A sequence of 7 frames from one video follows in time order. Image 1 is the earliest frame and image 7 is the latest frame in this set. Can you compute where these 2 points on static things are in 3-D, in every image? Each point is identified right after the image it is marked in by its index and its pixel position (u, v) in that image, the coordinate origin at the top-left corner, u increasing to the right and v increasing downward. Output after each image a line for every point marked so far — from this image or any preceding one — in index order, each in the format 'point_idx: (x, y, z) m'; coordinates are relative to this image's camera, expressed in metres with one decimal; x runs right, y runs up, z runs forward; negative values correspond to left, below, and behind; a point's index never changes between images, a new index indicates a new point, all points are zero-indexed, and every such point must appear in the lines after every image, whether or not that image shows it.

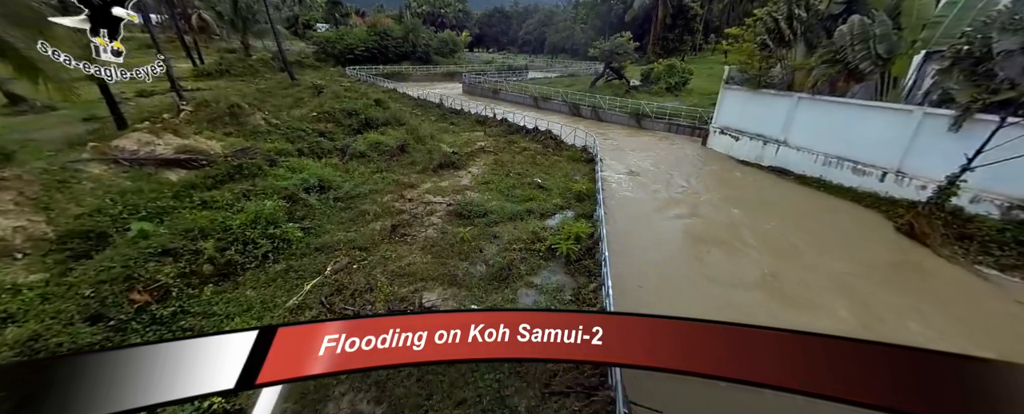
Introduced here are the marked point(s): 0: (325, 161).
0: (-5.9, +1.5, +11.1) m
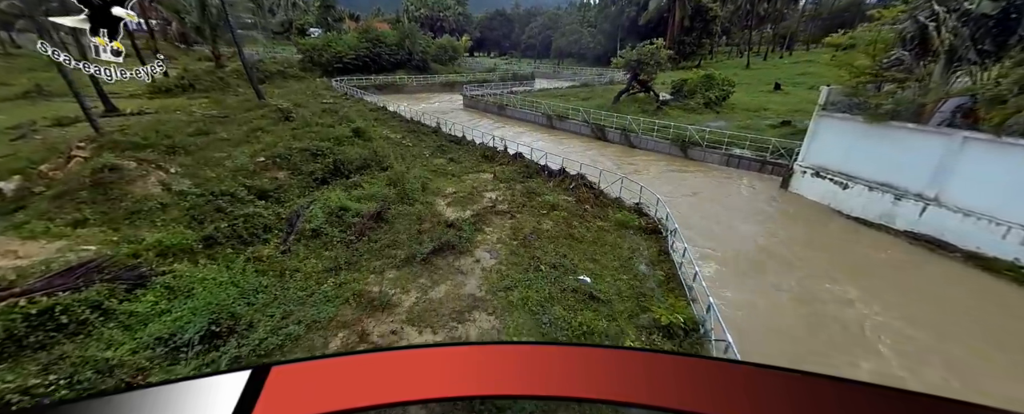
0: (-5.3, -0.9, +7.0) m
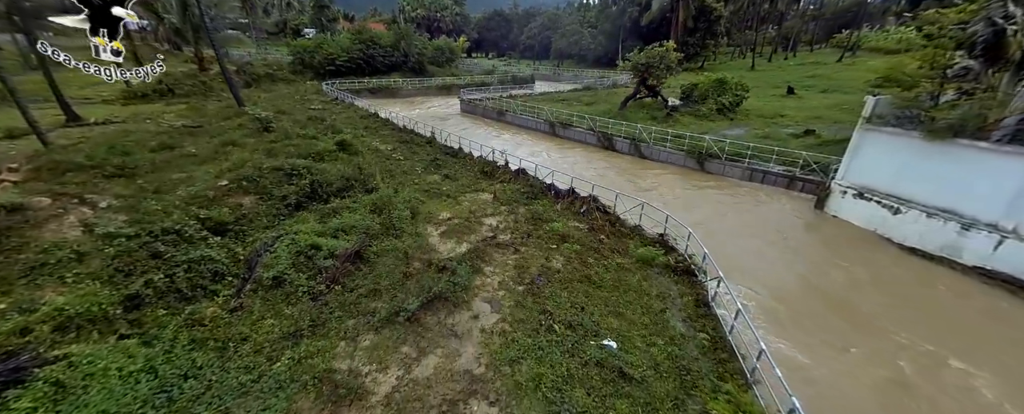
0: (-5.2, -1.7, +5.6) m
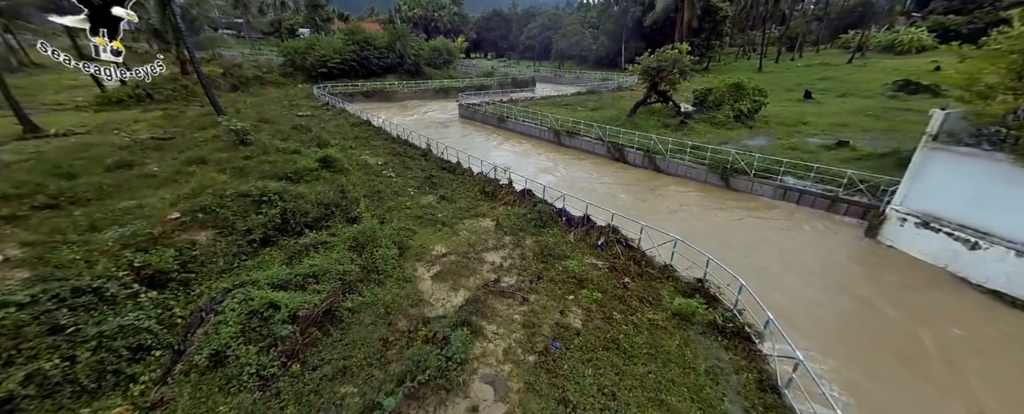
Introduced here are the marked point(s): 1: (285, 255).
0: (-5.0, -2.5, +4.1) m
1: (-4.9, -1.0, +7.5) m
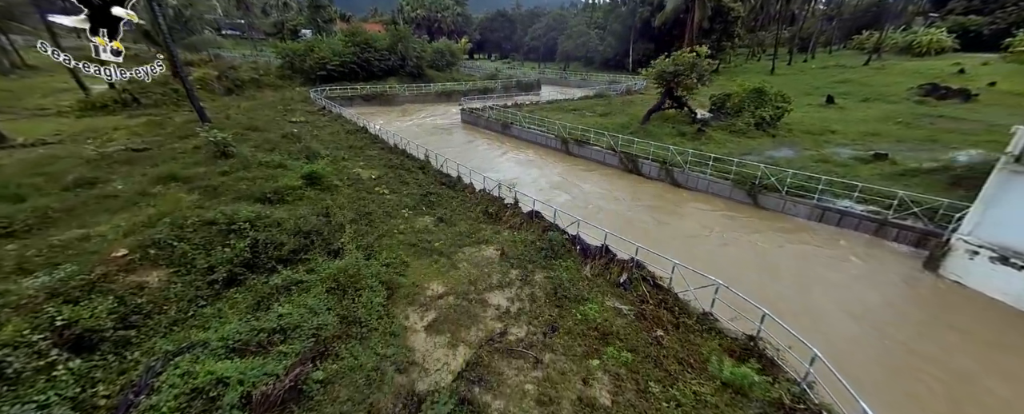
0: (-4.9, -3.2, +2.9) m
1: (-4.8, -1.6, +6.3) m
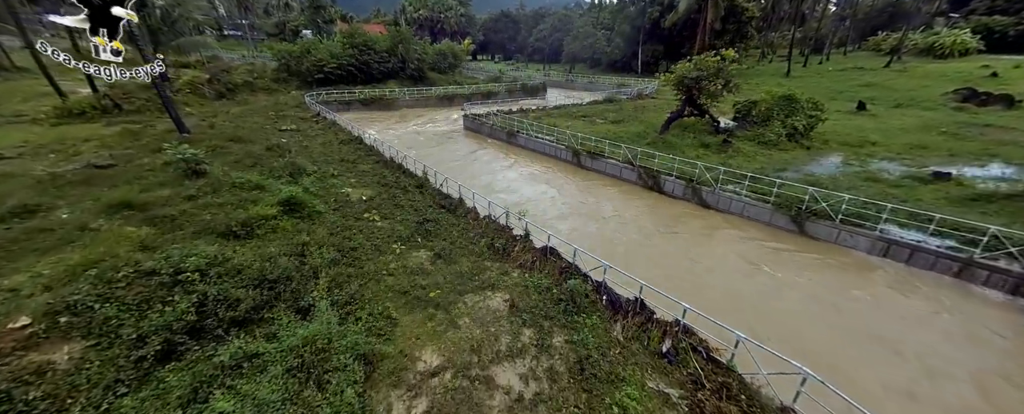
0: (-4.7, -4.0, +1.4) m
1: (-4.5, -2.4, +4.8) m
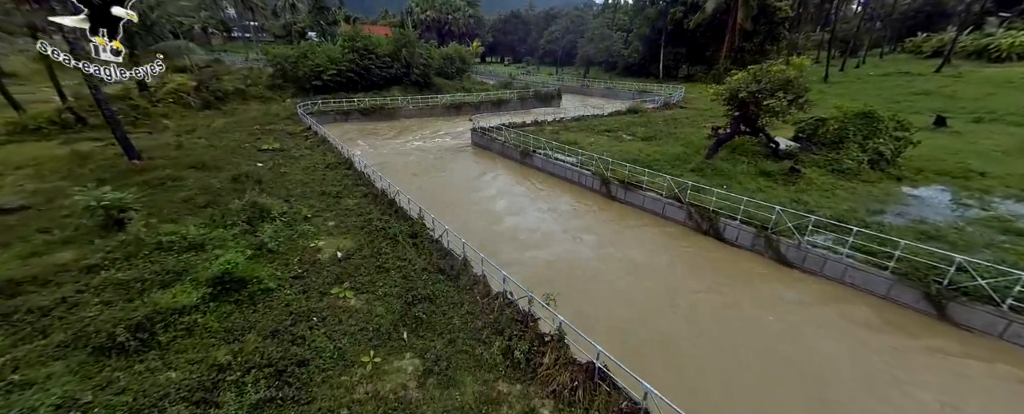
0: (-4.4, -5.5, -1.3) m
1: (-4.2, -3.9, +2.1) m
